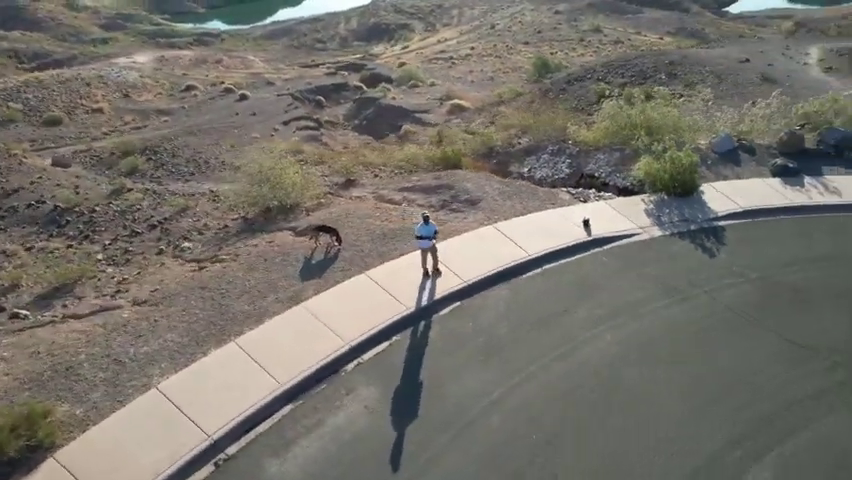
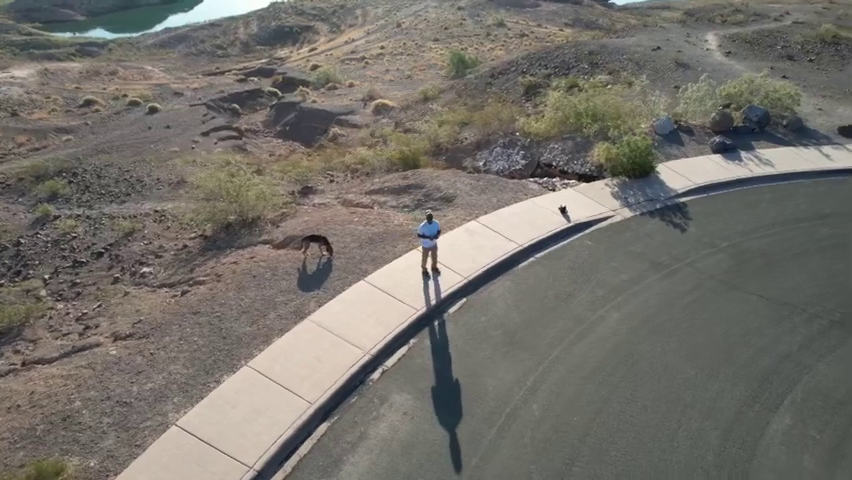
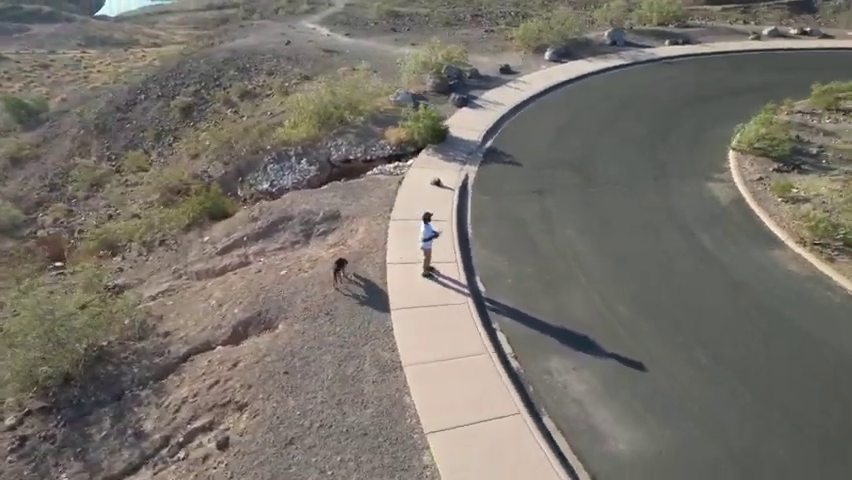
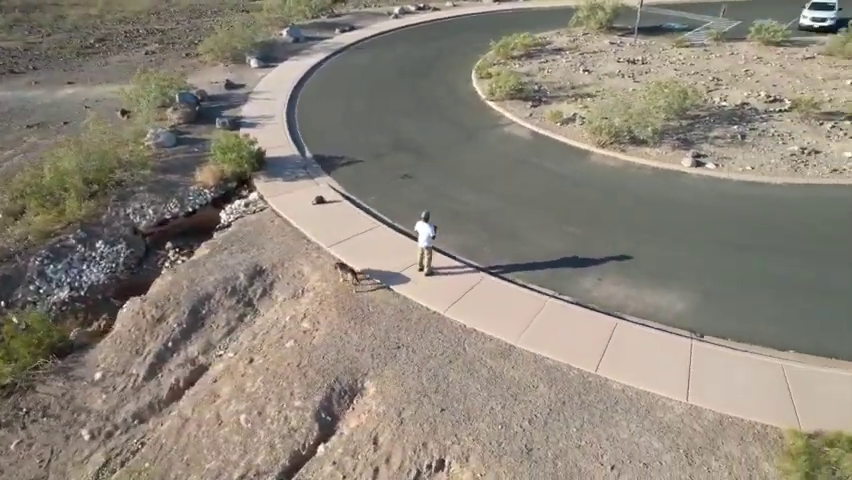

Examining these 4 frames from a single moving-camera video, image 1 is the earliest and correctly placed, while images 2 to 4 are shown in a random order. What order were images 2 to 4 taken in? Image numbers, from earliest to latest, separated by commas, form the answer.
2, 3, 4
